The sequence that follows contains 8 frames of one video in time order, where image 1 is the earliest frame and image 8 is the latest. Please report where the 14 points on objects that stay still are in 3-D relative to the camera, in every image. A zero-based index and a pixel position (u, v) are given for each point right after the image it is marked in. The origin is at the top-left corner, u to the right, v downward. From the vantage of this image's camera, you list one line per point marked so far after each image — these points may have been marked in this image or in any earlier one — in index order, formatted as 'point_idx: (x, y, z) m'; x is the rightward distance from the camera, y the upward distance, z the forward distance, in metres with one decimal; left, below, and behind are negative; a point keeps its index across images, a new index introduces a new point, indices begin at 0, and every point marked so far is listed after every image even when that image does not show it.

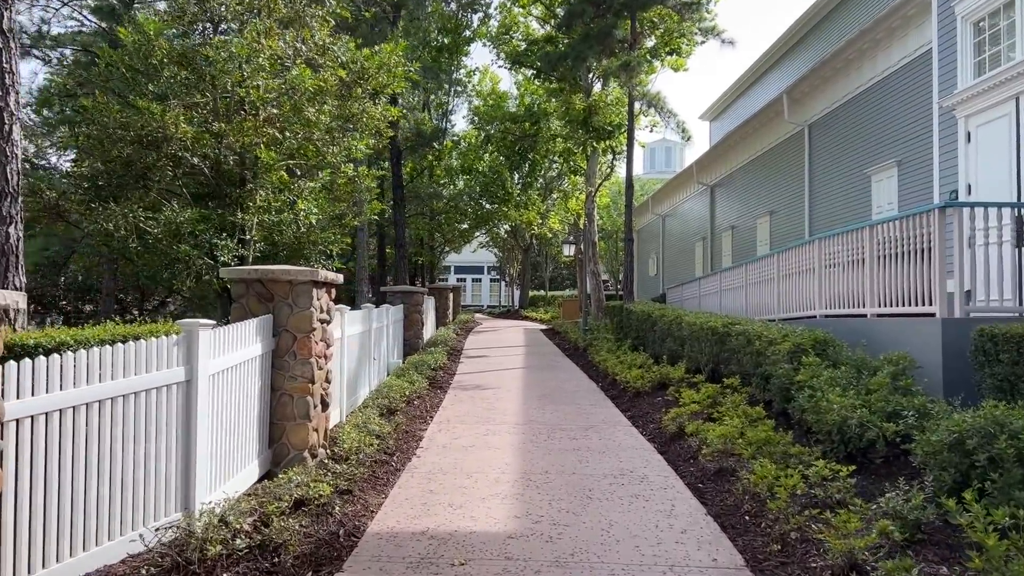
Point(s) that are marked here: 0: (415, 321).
0: (-1.8, -0.6, +13.5) m
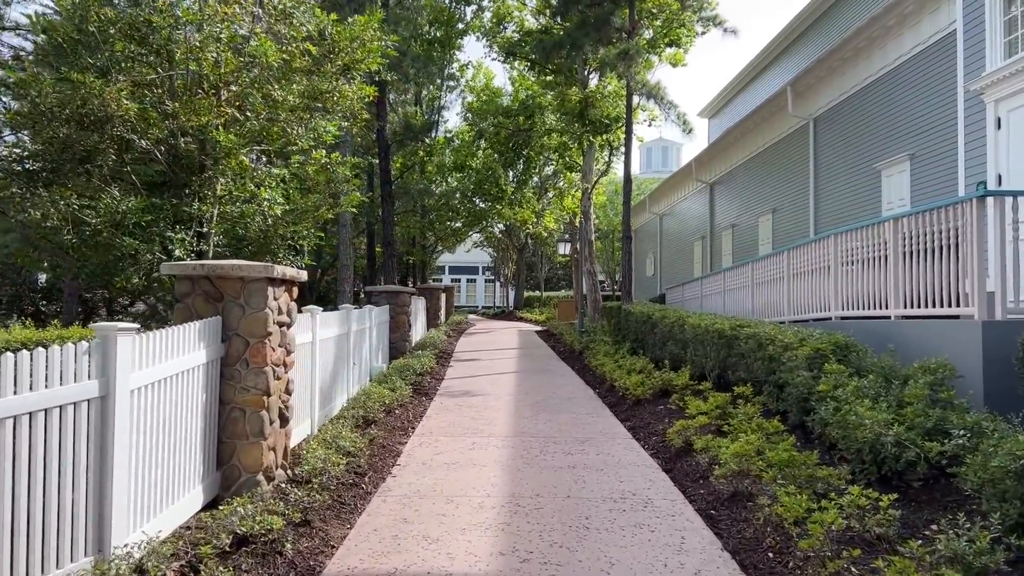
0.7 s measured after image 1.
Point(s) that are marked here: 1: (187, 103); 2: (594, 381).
0: (-1.9, -0.6, +12.8) m
1: (-3.1, +1.7, +6.9) m
2: (+1.2, -1.4, +10.8) m
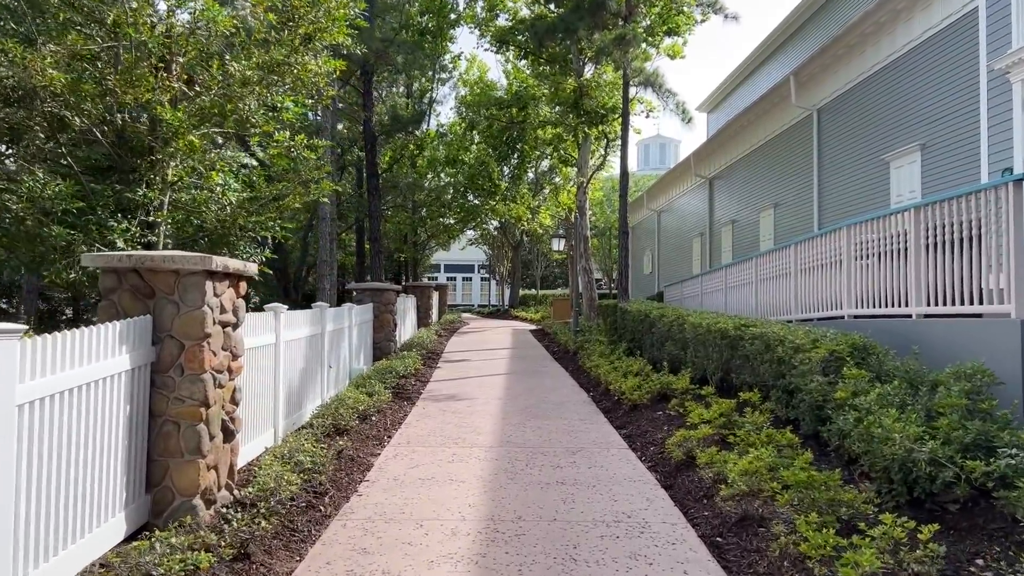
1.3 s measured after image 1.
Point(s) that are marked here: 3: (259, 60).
0: (-2.1, -0.6, +12.1) m
1: (-3.2, +1.8, +6.2) m
2: (+1.1, -1.3, +10.2) m
3: (-2.4, +2.2, +6.9) m
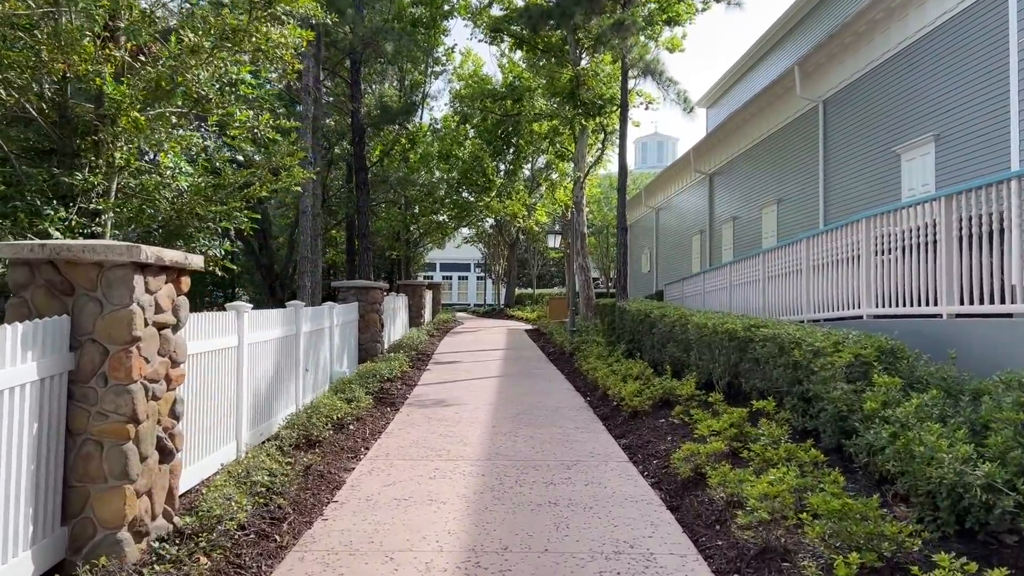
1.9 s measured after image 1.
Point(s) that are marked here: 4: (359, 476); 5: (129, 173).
0: (-2.2, -0.5, +11.5) m
1: (-3.3, +1.8, +5.6) m
2: (+0.9, -1.3, +9.6) m
3: (-2.5, +2.2, +6.3) m
4: (-1.1, -1.4, +5.4) m
5: (-3.1, +0.9, +6.0) m
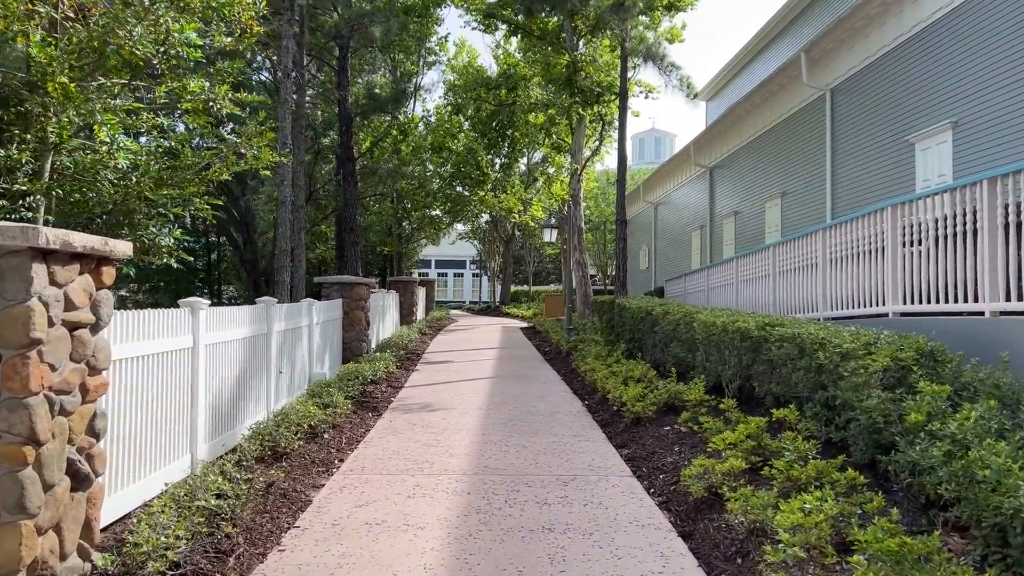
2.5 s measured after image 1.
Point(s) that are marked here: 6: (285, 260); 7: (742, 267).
0: (-2.3, -0.5, +10.9) m
1: (-3.4, +1.8, +5.0) m
2: (+0.9, -1.2, +9.0) m
3: (-2.6, +2.2, +5.7) m
4: (-1.2, -1.3, +4.8) m
5: (-3.2, +1.0, +5.4) m
6: (-3.1, +0.4, +10.1) m
7: (+3.3, +0.3, +10.6) m
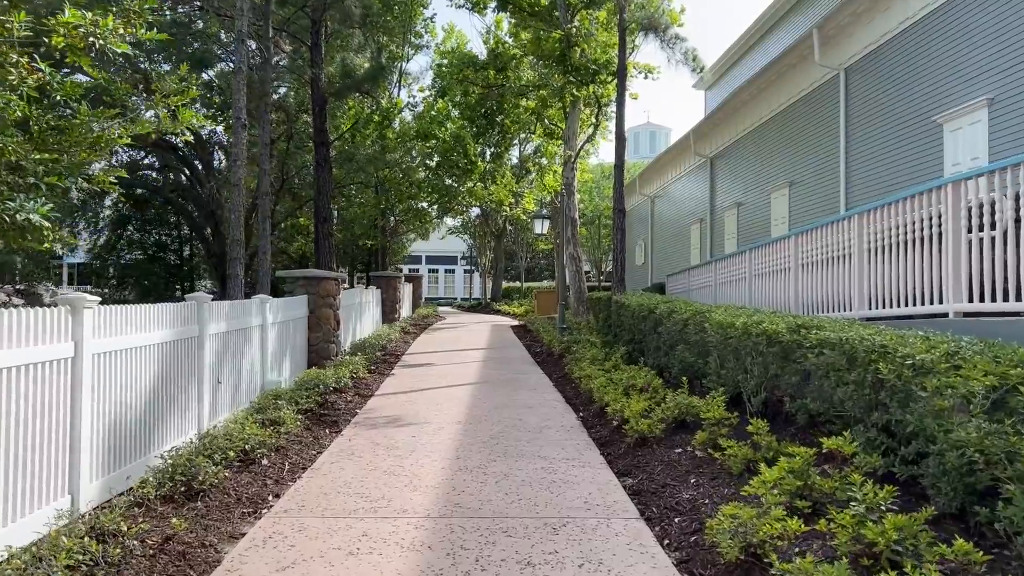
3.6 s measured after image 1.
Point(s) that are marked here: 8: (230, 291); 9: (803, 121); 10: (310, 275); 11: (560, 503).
0: (-2.5, -0.4, +9.7) m
1: (-3.5, +1.9, +3.8) m
2: (+0.7, -1.2, +7.9) m
3: (-2.7, +2.3, +4.5) m
4: (-1.3, -1.3, +3.7) m
5: (-3.3, +1.0, +4.2) m
6: (-3.3, +0.4, +9.0) m
7: (+3.1, +0.4, +9.5) m
8: (-3.3, 0.0, +8.6) m
9: (+5.8, +3.3, +14.8) m
10: (-2.6, +0.2, +9.5) m
11: (+0.3, -1.3, +4.5) m
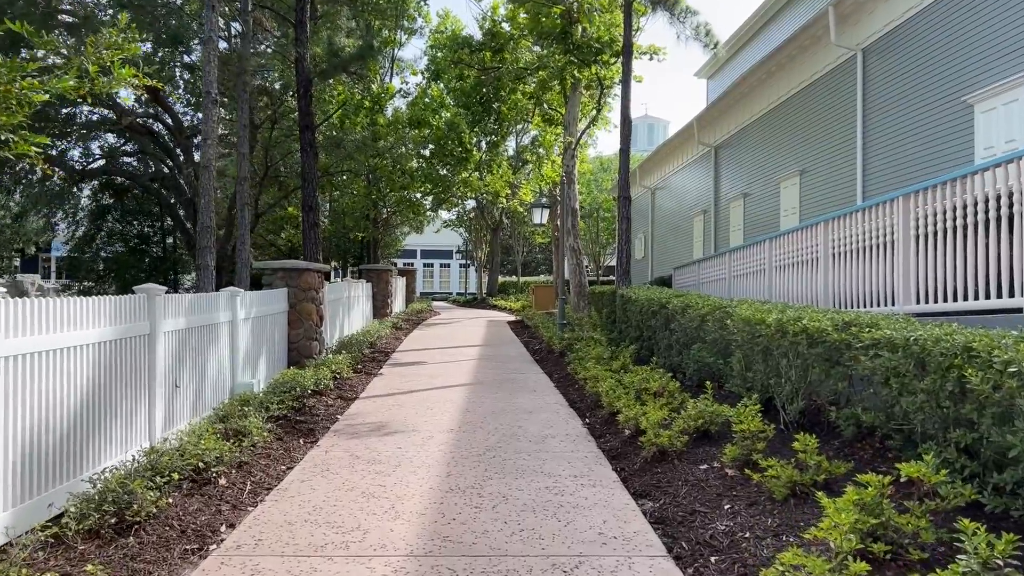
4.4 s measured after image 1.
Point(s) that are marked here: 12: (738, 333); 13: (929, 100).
0: (-2.5, -0.3, +9.0) m
1: (-3.5, +1.9, +3.0) m
2: (+0.7, -1.1, +7.1) m
3: (-2.7, +2.3, +3.7) m
4: (-1.3, -1.3, +2.9) m
5: (-3.3, +1.1, +3.4) m
6: (-3.3, +0.5, +8.2) m
7: (+3.1, +0.4, +8.8) m
8: (-3.3, 0.0, +7.8) m
9: (+5.8, +3.5, +14.1) m
10: (-2.6, +0.3, +8.7) m
11: (+0.3, -1.3, +3.8) m
12: (+1.8, -0.3, +5.7) m
13: (+6.1, +2.7, +10.8) m
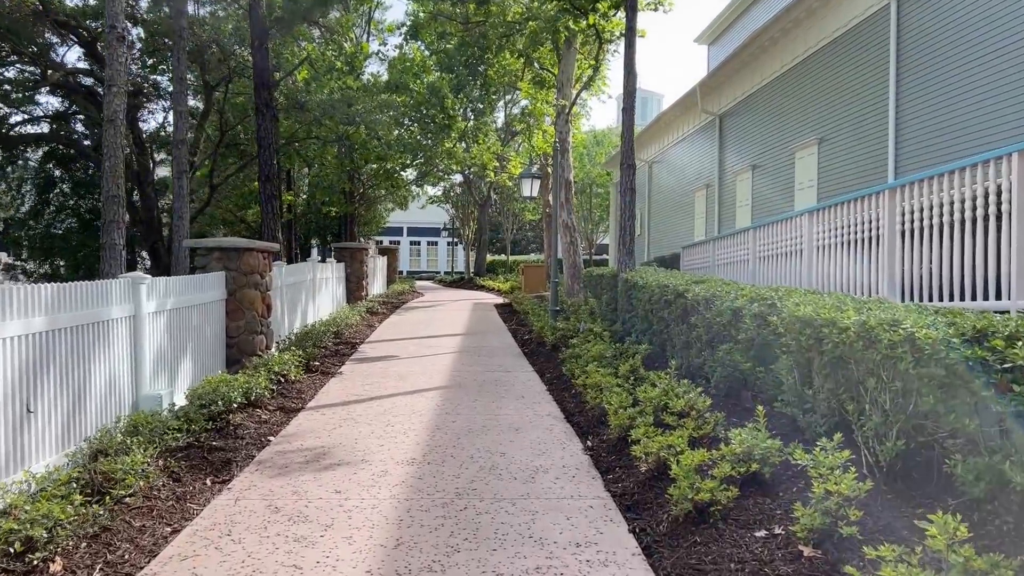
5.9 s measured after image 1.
0: (-2.6, -0.1, +7.5) m
1: (-3.6, +1.9, +1.4) m
2: (+0.5, -1.0, +5.7) m
3: (-2.8, +2.3, +2.1) m
4: (-1.4, -1.3, +1.5) m
5: (-3.4, +1.1, +1.9) m
6: (-3.5, +0.7, +6.7) m
7: (+2.9, +0.6, +7.3) m
8: (-3.4, +0.2, +6.3) m
9: (+5.6, +3.8, +12.6) m
10: (-2.8, +0.4, +7.2) m
11: (+0.2, -1.2, +2.3) m
12: (+1.6, -0.3, +4.3) m
13: (+5.9, +3.0, +9.3) m
